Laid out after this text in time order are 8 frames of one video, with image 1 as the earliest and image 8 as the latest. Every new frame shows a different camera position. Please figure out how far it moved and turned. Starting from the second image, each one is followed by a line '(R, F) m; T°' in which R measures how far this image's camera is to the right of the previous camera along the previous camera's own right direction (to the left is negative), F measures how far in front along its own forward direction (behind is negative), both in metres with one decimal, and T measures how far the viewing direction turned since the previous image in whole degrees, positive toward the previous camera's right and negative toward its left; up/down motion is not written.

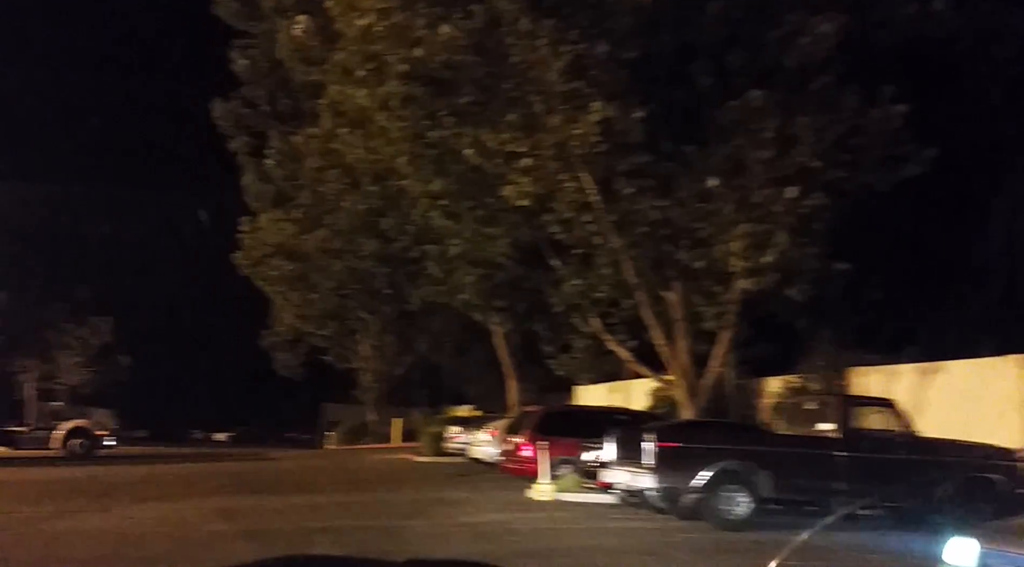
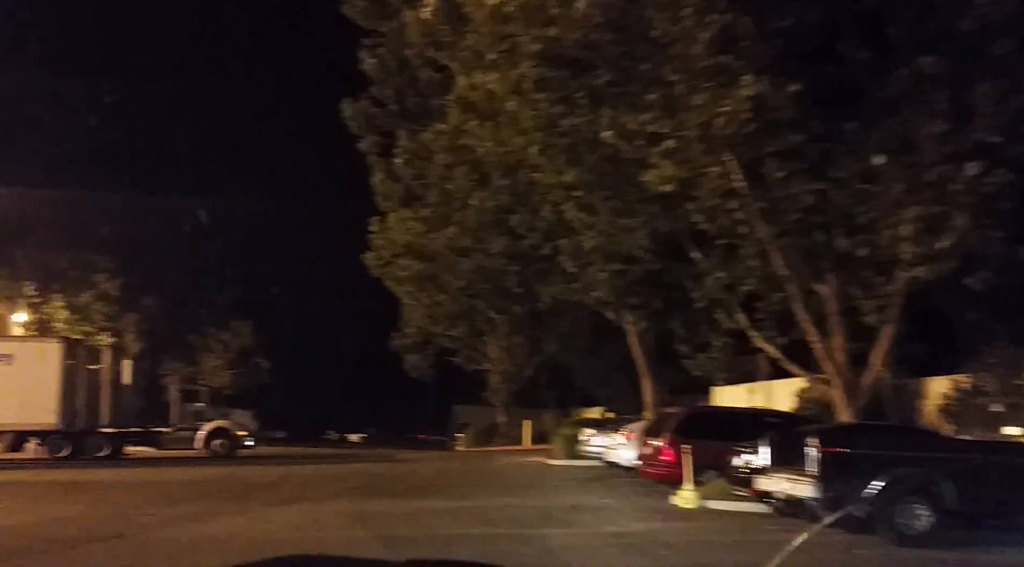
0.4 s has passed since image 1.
(-0.3, +0.8) m; -8°
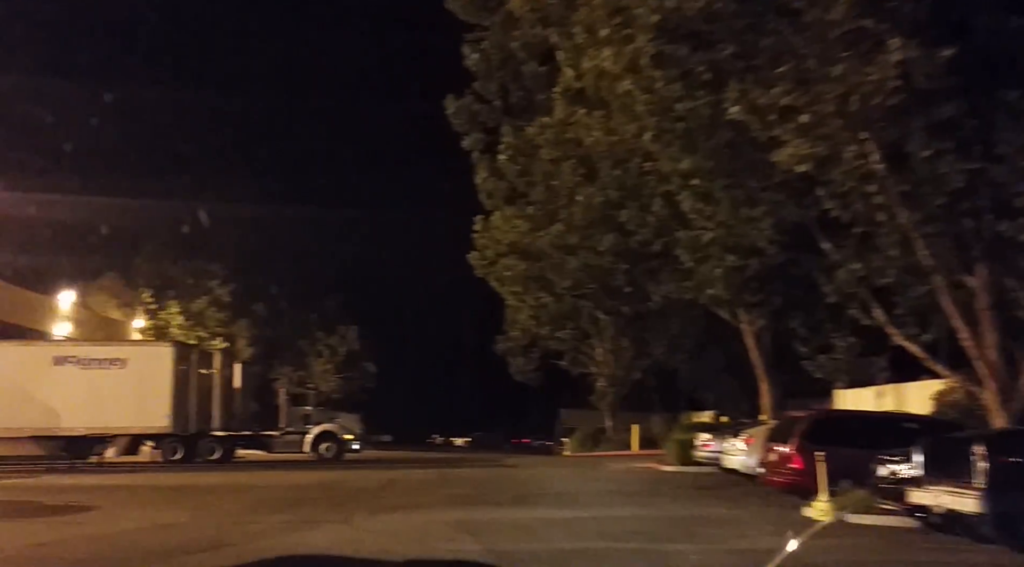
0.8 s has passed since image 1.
(-0.2, +0.8) m; -6°
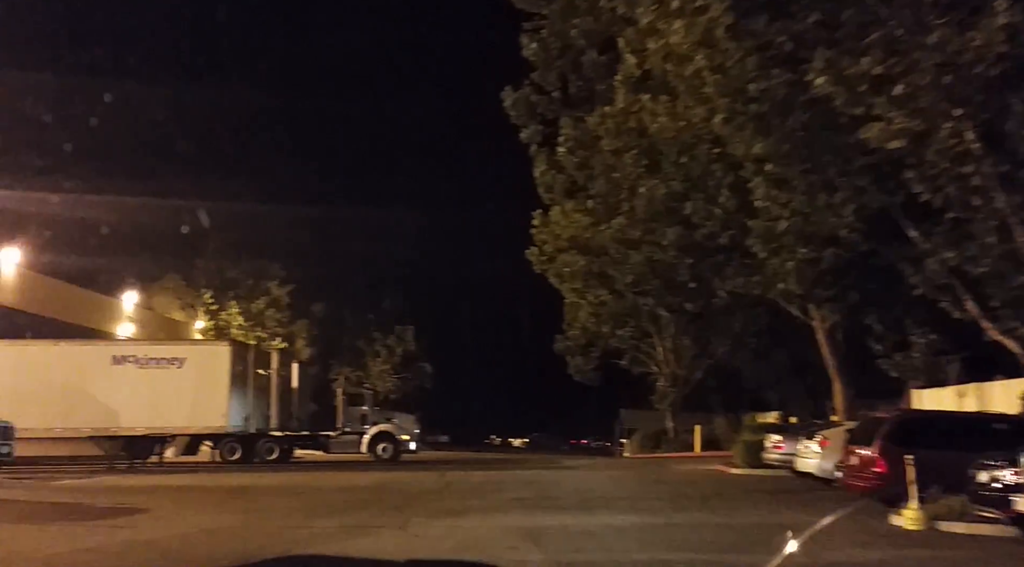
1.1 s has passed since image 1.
(-0.1, +0.7) m; -4°
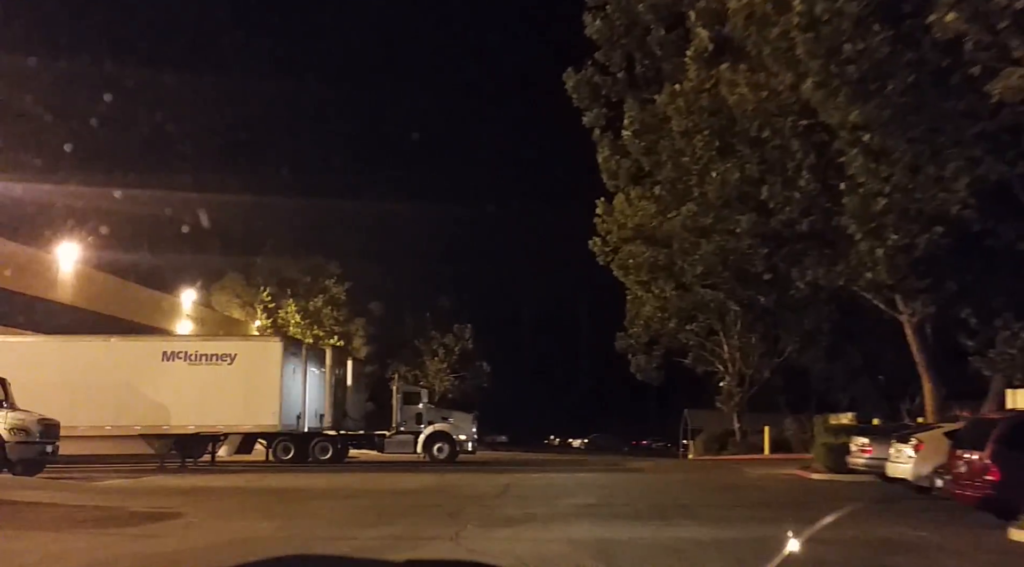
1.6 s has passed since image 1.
(-0.1, +1.2) m; -4°
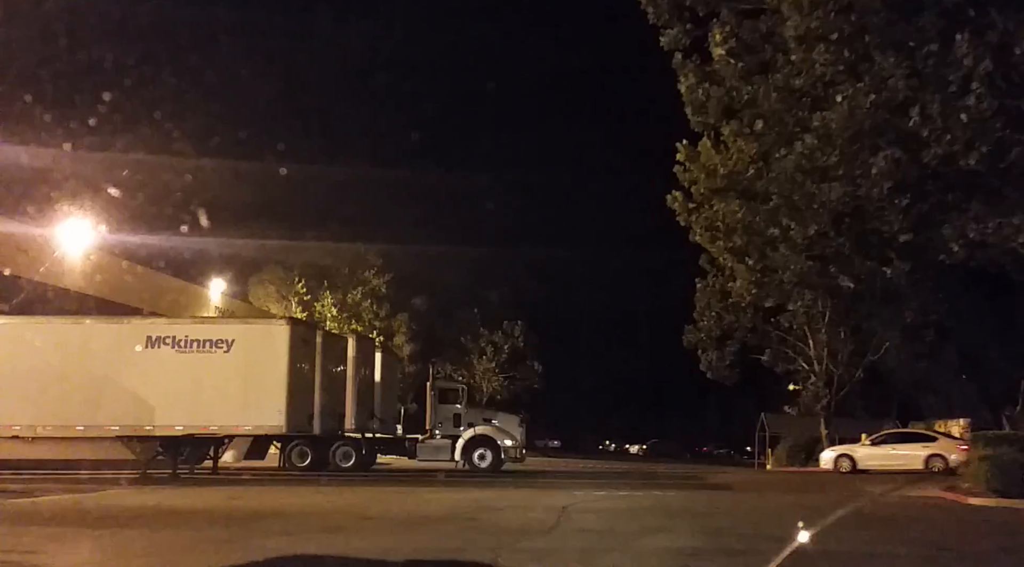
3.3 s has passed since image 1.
(-0.1, +4.7) m; -3°
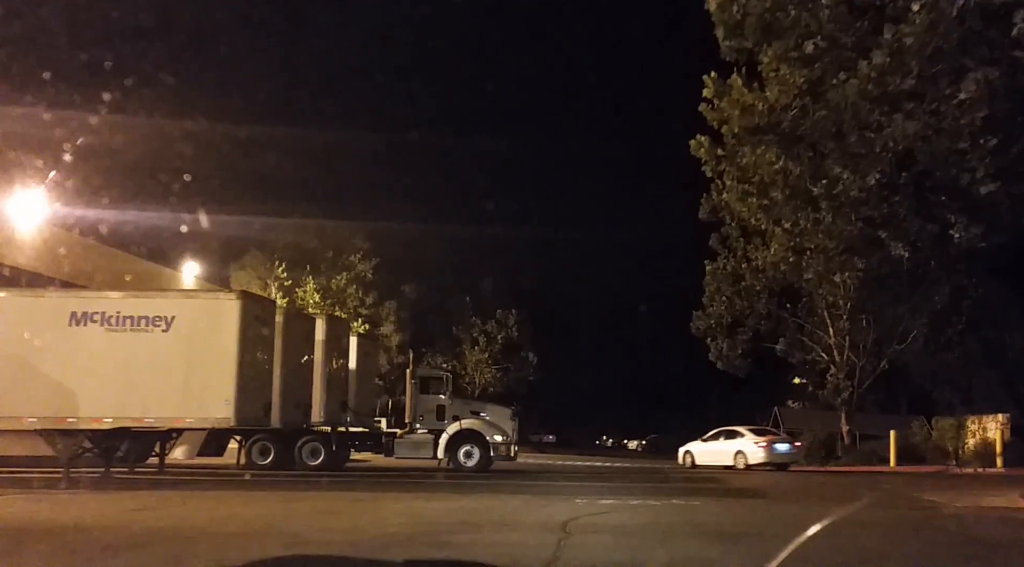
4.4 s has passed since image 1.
(+0.1, +3.1) m; 0°
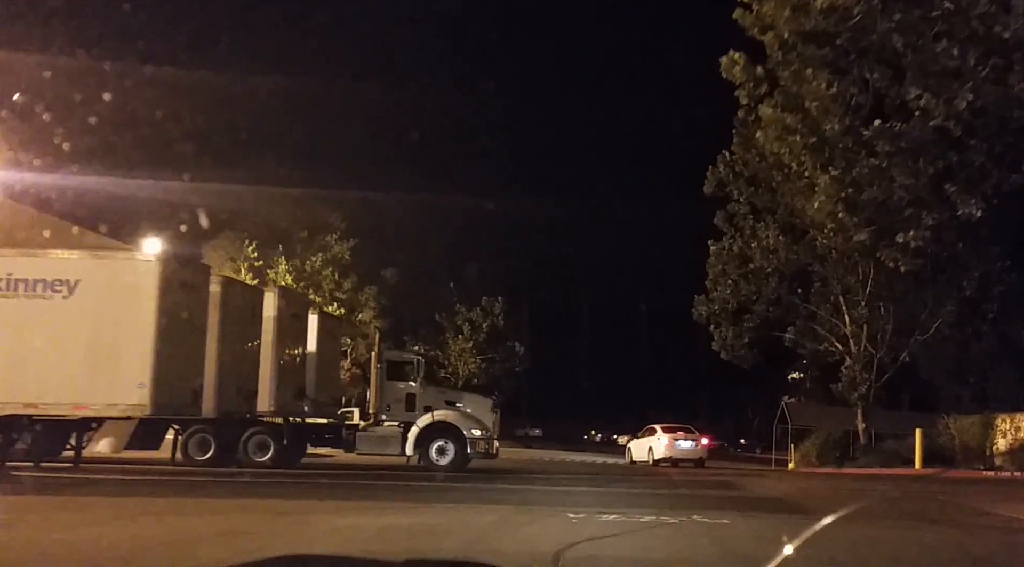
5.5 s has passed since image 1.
(+0.1, +3.2) m; +1°
